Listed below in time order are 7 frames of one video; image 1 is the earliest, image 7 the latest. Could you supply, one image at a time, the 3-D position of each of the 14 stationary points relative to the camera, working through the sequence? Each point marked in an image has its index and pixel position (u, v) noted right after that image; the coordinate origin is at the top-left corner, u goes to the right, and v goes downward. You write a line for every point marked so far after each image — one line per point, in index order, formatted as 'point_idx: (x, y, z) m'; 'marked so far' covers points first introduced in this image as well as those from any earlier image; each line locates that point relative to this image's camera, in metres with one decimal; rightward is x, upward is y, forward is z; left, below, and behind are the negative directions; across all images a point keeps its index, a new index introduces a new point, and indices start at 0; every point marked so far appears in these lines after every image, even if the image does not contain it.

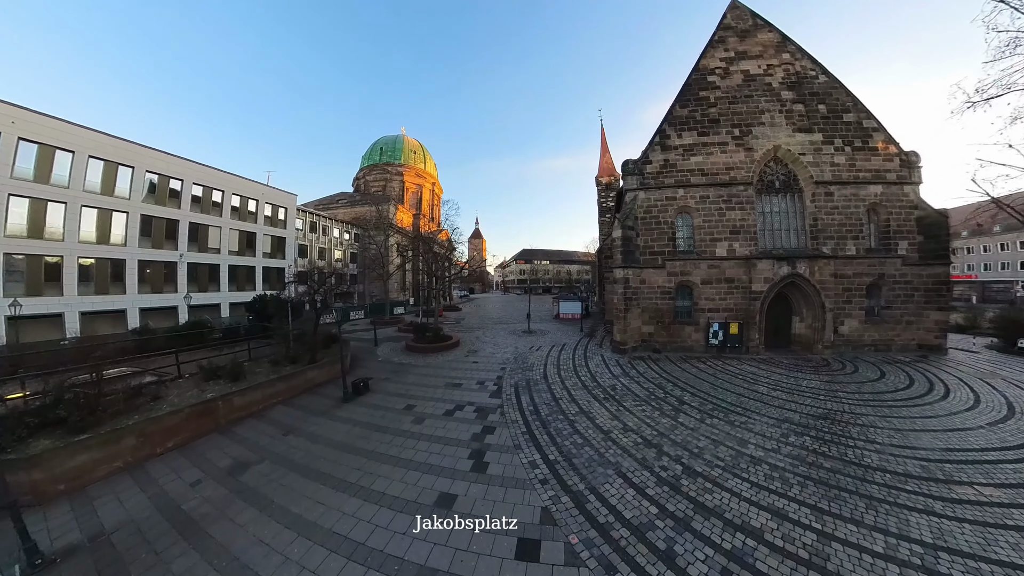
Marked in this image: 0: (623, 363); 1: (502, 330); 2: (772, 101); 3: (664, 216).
0: (+12.2, -8.2, +10.0) m
1: (-2.0, -7.5, +16.3) m
2: (+35.4, +25.3, +12.4) m
3: (+18.3, +8.7, +11.1) m
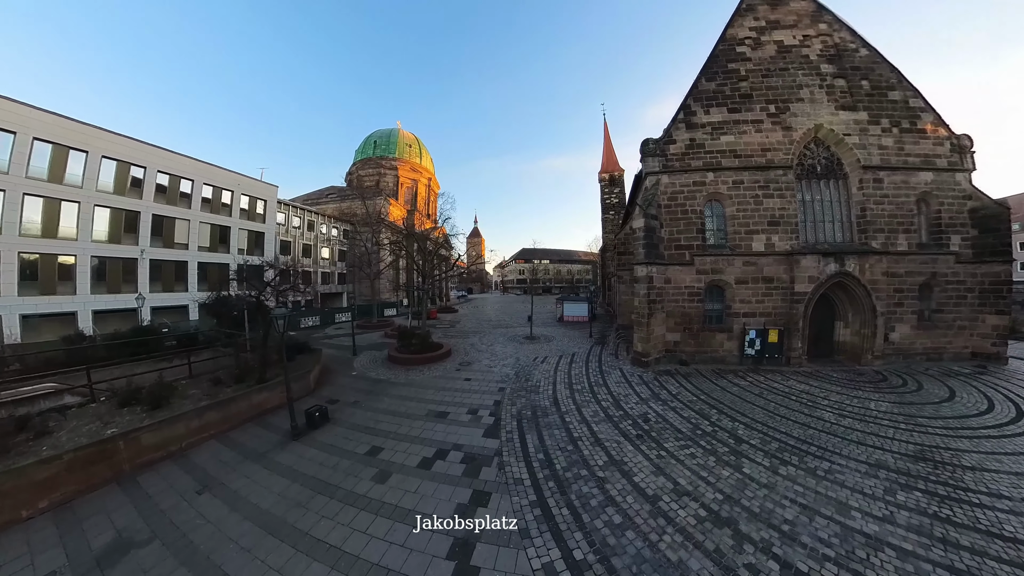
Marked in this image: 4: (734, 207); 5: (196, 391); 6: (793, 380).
0: (+12.3, -8.3, +8.2) m
1: (-1.9, -7.5, +14.4) m
2: (+35.5, +25.2, +10.9) m
3: (+18.4, +8.6, +9.4) m
4: (+22.9, +8.3, +9.5) m
5: (-28.4, -9.3, +8.3) m
6: (+26.9, -8.8, +8.7) m
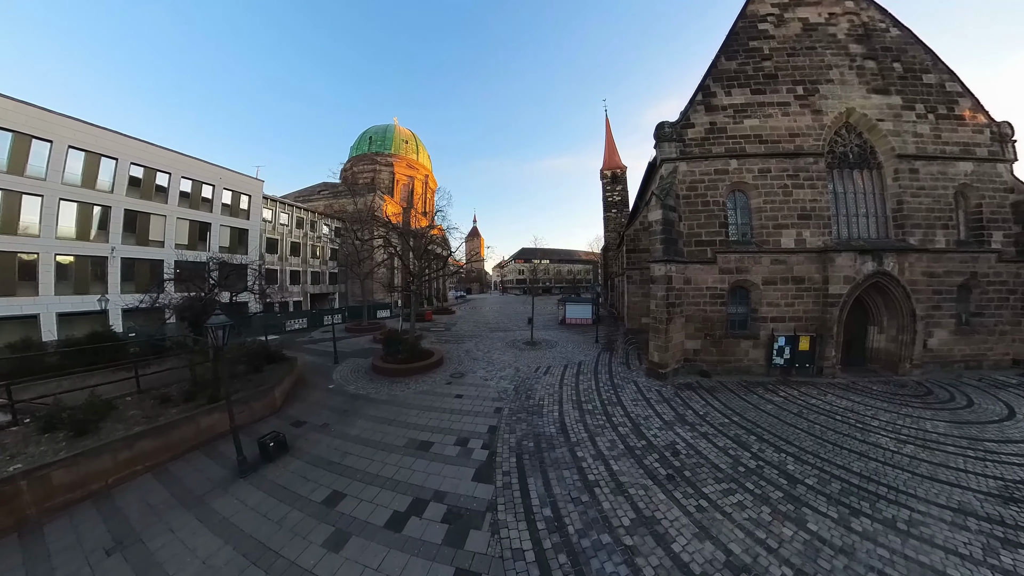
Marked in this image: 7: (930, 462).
0: (+12.2, -8.4, +7.1) m
1: (-2.1, -7.7, +13.2) m
2: (+35.4, +25.1, +10.0) m
3: (+18.3, +8.5, +8.3) m
4: (+22.7, +8.2, +8.4) m
5: (-28.5, -9.4, +7.0) m
6: (+26.8, -9.0, +7.7) m
7: (+23.6, -9.8, +5.2) m
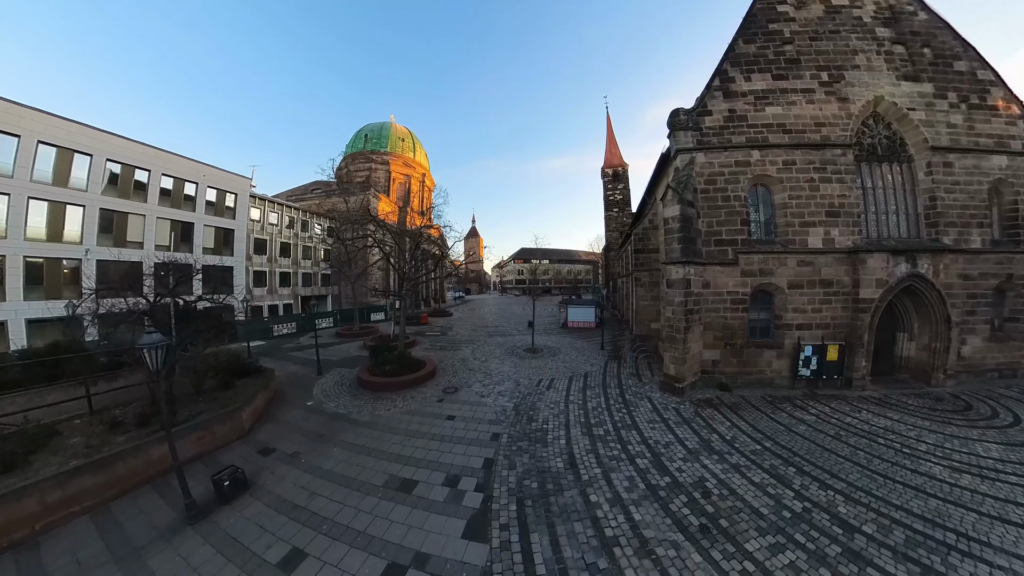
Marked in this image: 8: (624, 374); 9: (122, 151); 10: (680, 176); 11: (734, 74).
0: (+12.1, -8.8, +6.3) m
1: (-2.1, -8.1, +12.4) m
2: (+35.2, +24.7, +9.2) m
3: (+18.2, +8.1, +7.5) m
4: (+22.7, +7.9, +7.6) m
5: (-28.5, -9.9, +6.1) m
6: (+26.8, -9.3, +6.9) m
7: (+23.6, -10.2, +4.5) m
8: (+10.5, -8.1, +8.6) m
9: (-77.3, +27.1, +18.3) m
10: (+13.5, +9.0, +7.4) m
11: (+20.3, +19.6, +8.4) m
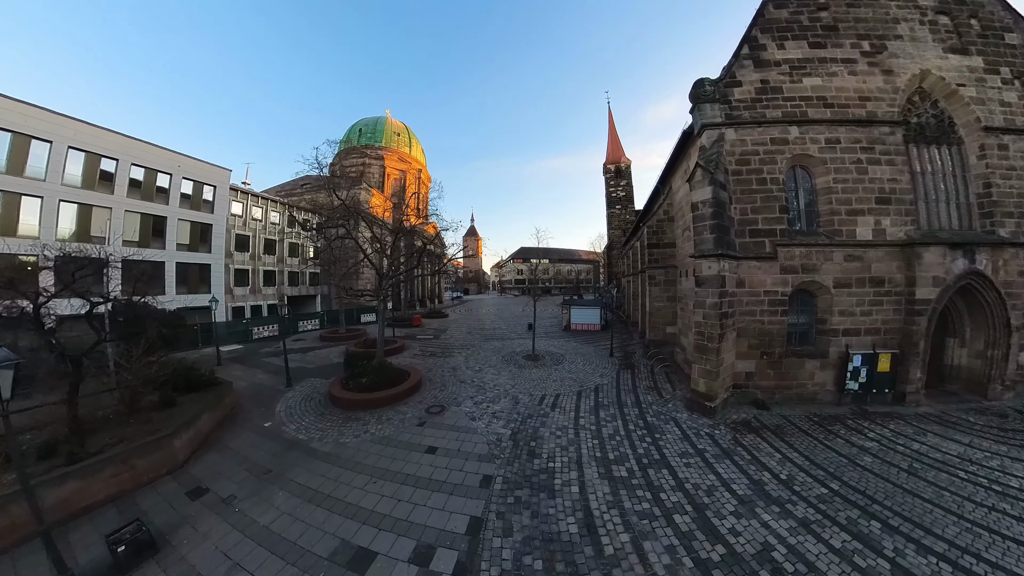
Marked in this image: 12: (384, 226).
0: (+11.9, -8.7, +5.1) m
1: (-2.3, -8.0, +11.1) m
2: (+35.1, +24.8, +8.2) m
3: (+18.0, +8.2, +6.4) m
4: (+22.5, +7.9, +6.5) m
5: (-28.7, -9.8, +4.7) m
6: (+26.6, -9.2, +5.8) m
7: (+23.4, -10.1, +3.3) m
8: (+10.3, -8.1, +7.4) m
9: (-77.5, +27.2, +16.7) m
10: (+13.3, +9.1, +6.2) m
11: (+20.1, +19.6, +7.3) m
12: (-22.6, +11.0, +16.2) m
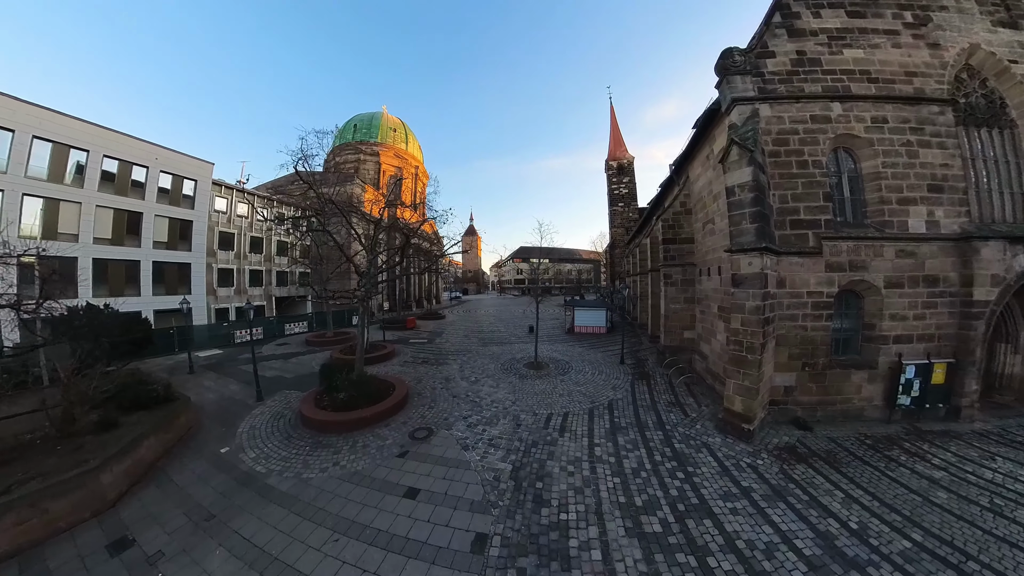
0: (+12.0, -8.7, +4.2) m
1: (-2.3, -8.0, +10.2) m
2: (+35.1, +24.8, +7.4) m
3: (+18.0, +8.2, +5.5) m
4: (+22.5, +7.9, +5.7) m
5: (-28.6, -9.9, +3.7) m
6: (+26.6, -9.2, +5.0) m
7: (+23.5, -10.1, +2.5) m
8: (+10.3, -8.1, +6.5) m
9: (-77.6, +27.0, +15.4) m
10: (+13.3, +9.0, +5.3) m
11: (+20.1, +19.6, +6.5) m
12: (-22.6, +10.9, +15.2) m
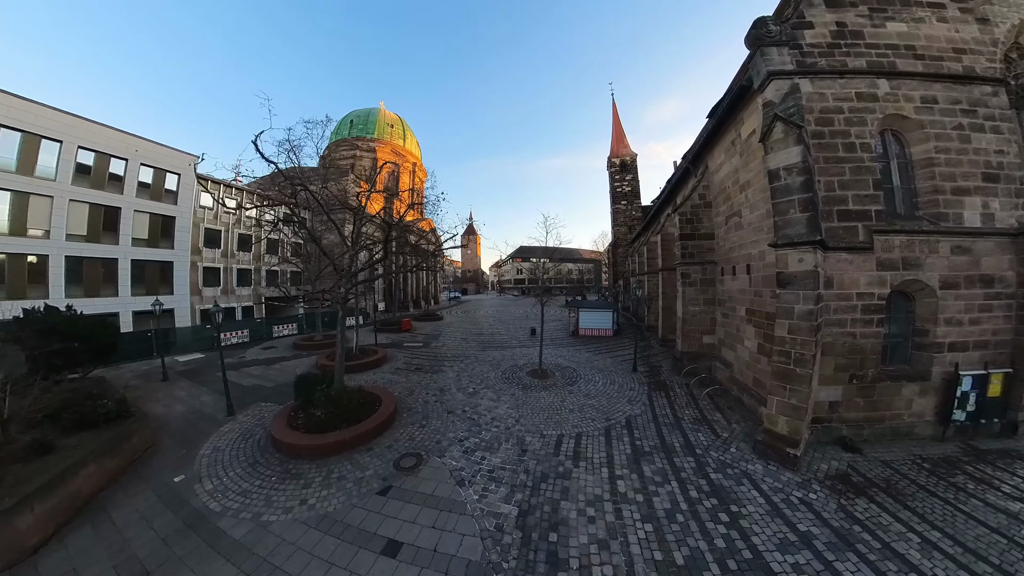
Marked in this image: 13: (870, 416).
0: (+12.2, -8.8, +3.5) m
1: (-2.1, -8.1, +9.4) m
2: (+35.3, +24.7, +6.8) m
3: (+18.3, +8.2, +4.8) m
4: (+22.7, +7.9, +5.0) m
5: (-28.4, -9.9, +2.8) m
6: (+26.8, -9.3, +4.3) m
7: (+23.7, -10.2, +1.8) m
8: (+10.5, -8.1, +5.8) m
9: (-77.4, +27.1, +14.3) m
10: (+13.6, +9.0, +4.6) m
11: (+20.4, +19.6, +5.8) m
12: (-22.4, +10.9, +14.3) m
13: (+18.8, -6.7, +4.9) m
